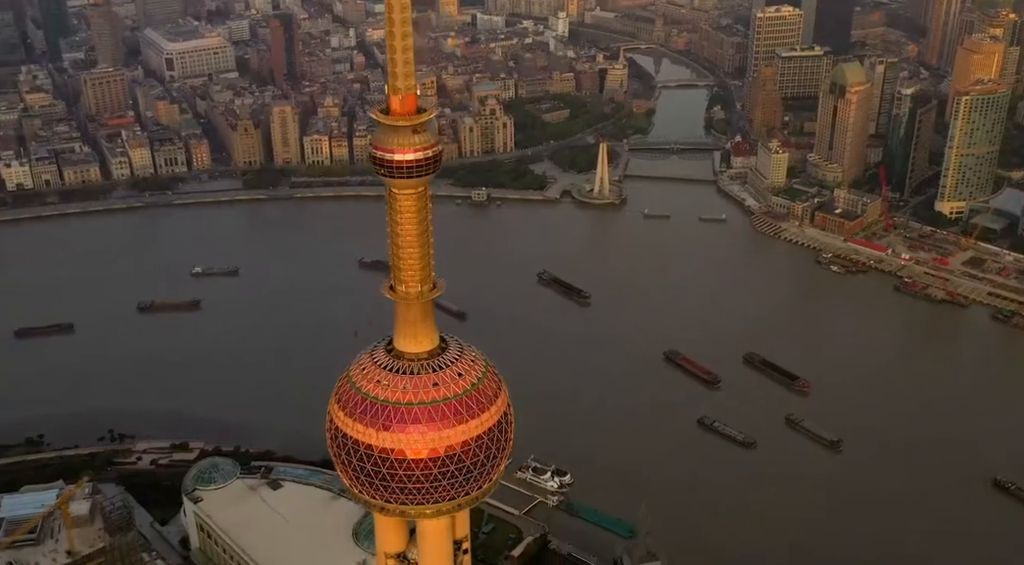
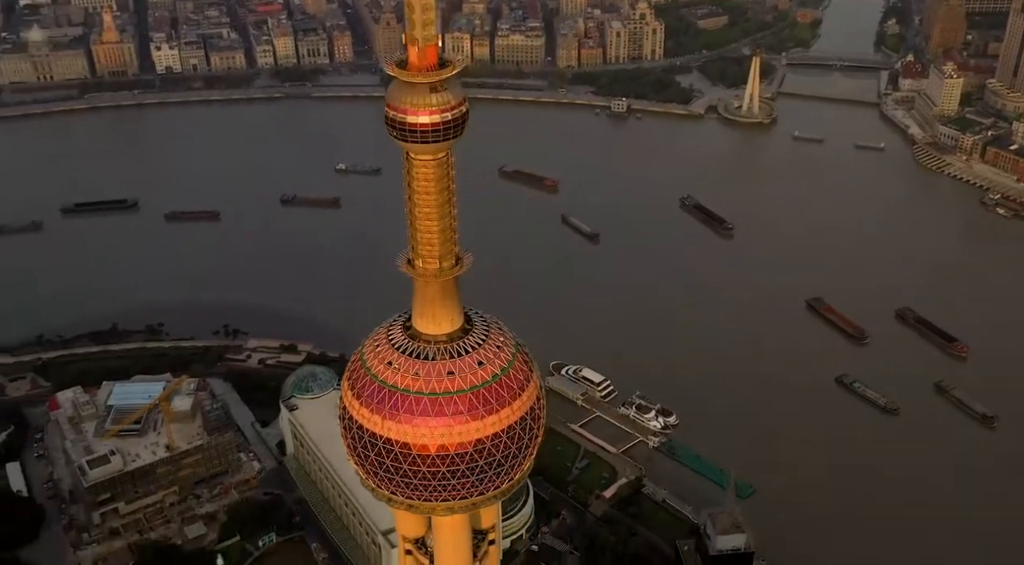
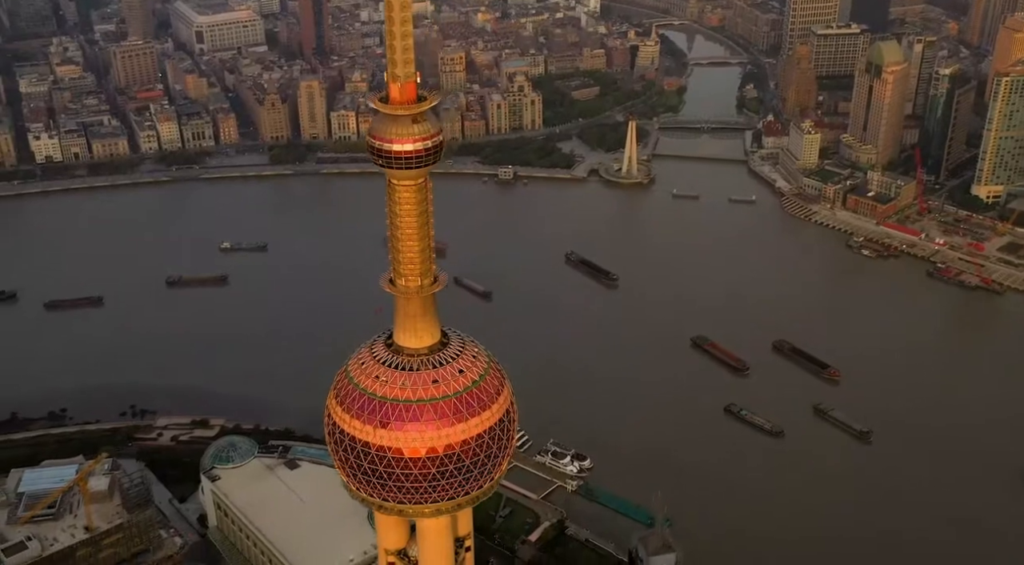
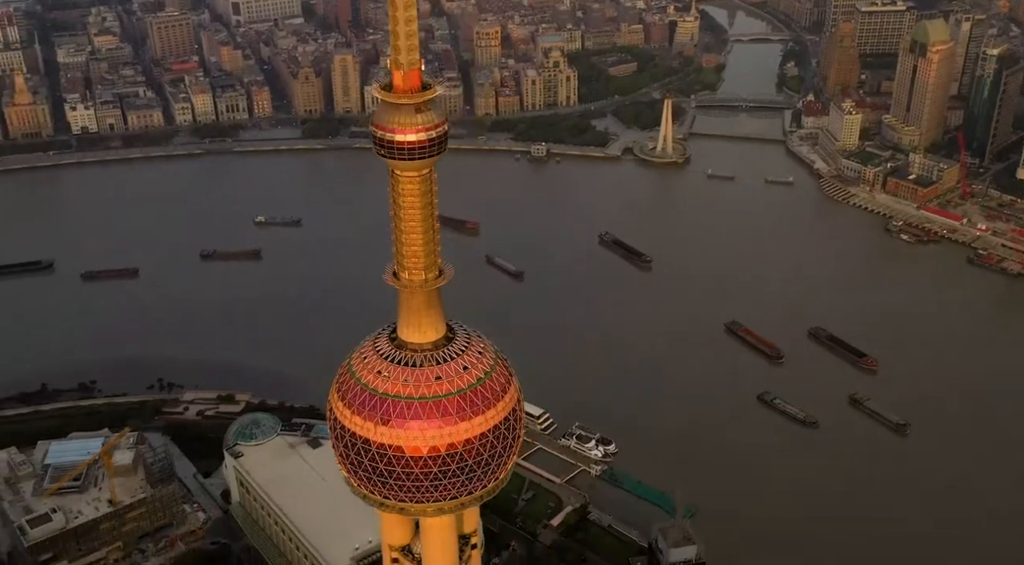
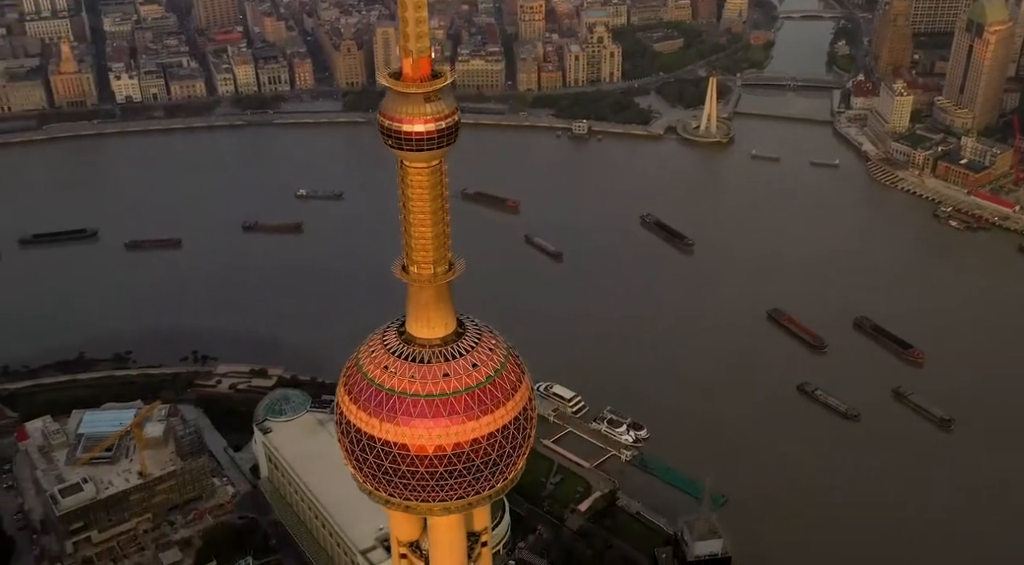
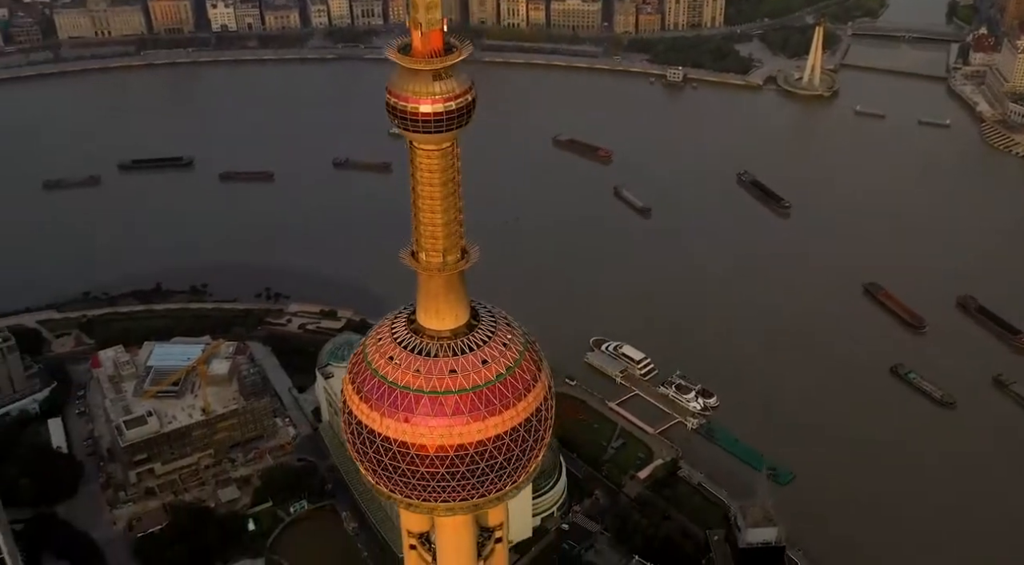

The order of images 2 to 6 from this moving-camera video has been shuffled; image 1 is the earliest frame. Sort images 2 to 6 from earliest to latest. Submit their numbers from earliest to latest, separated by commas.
3, 4, 5, 2, 6
